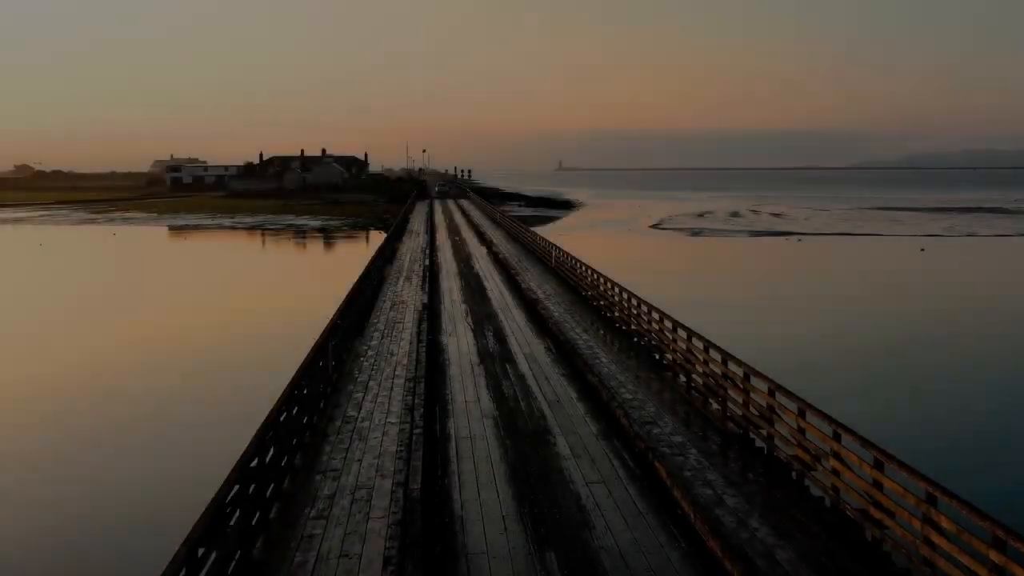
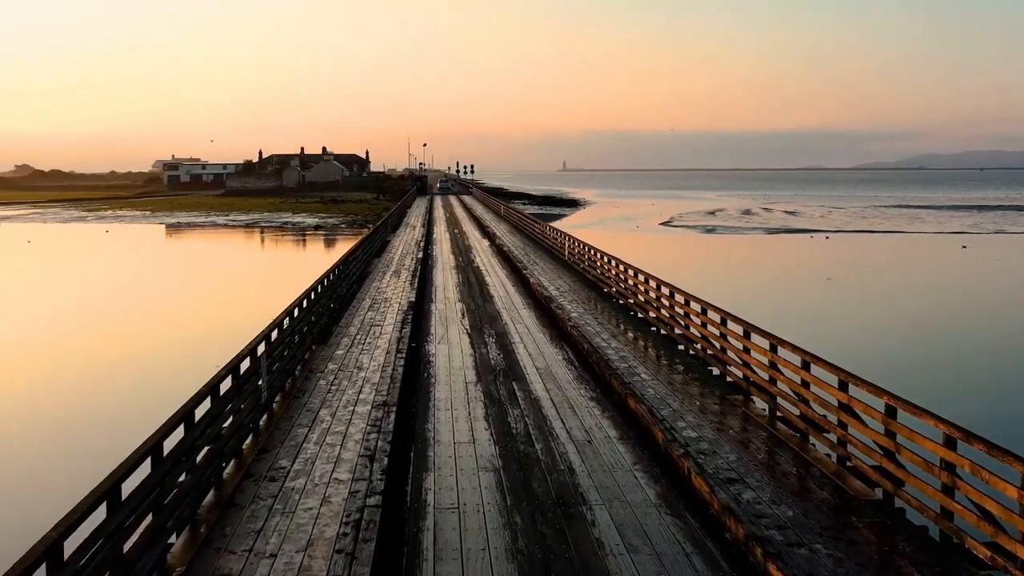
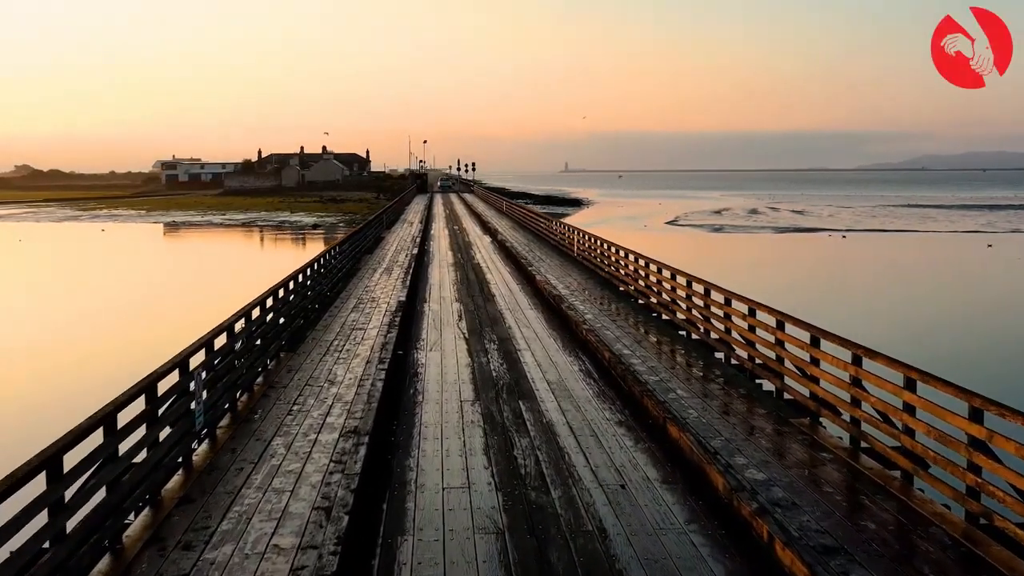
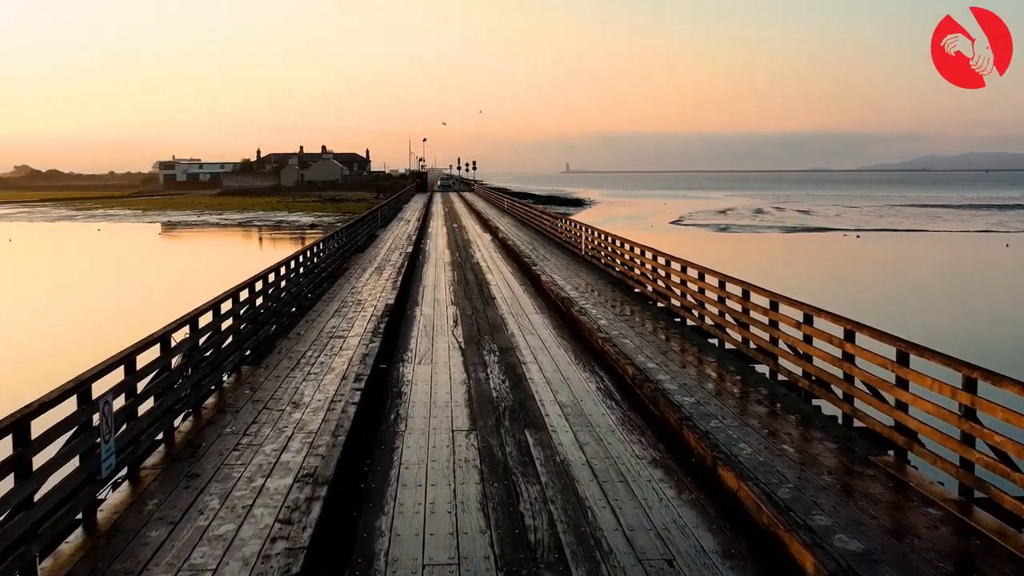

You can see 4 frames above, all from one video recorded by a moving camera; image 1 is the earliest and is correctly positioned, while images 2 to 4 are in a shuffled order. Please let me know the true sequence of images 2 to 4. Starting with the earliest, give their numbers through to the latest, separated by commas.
2, 3, 4
